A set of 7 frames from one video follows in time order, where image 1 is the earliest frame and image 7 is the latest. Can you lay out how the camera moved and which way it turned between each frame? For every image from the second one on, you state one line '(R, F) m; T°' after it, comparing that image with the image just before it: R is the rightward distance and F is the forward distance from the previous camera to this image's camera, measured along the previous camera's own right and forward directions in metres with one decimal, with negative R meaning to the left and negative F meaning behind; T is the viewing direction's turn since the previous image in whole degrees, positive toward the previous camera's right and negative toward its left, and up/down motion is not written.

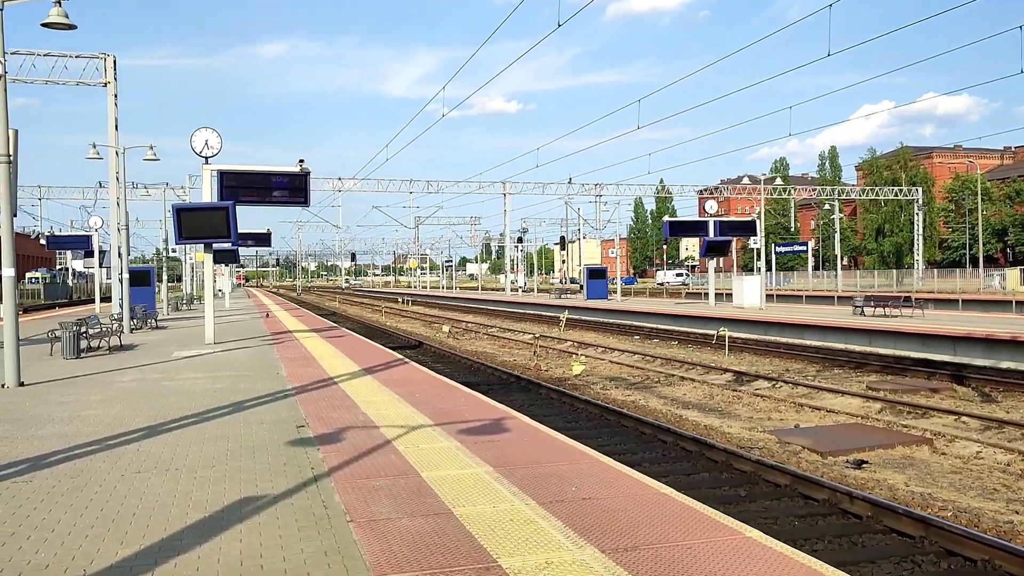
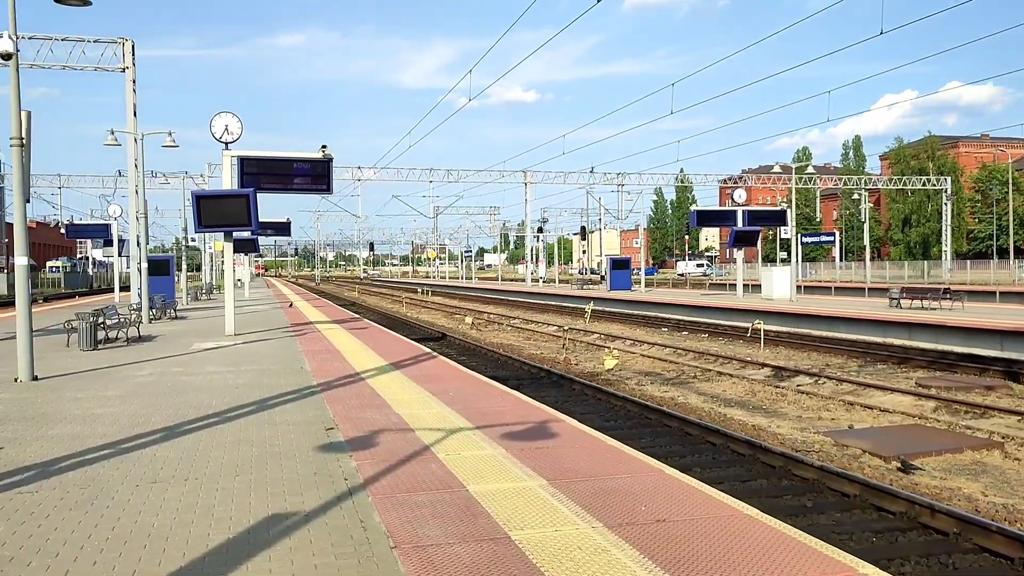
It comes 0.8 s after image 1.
(-0.3, +0.7) m; -1°
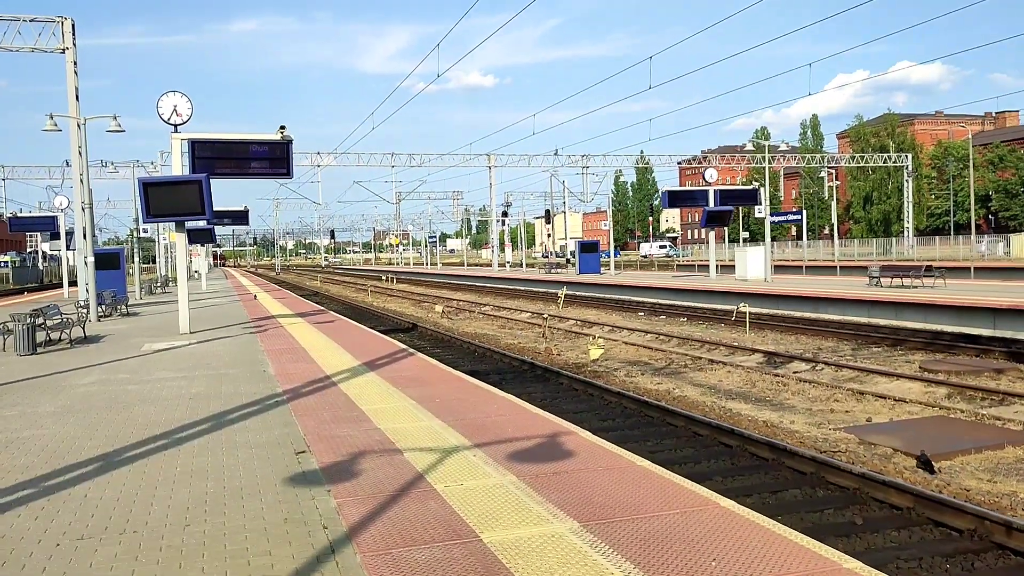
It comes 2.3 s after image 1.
(-0.3, +1.2) m; +2°
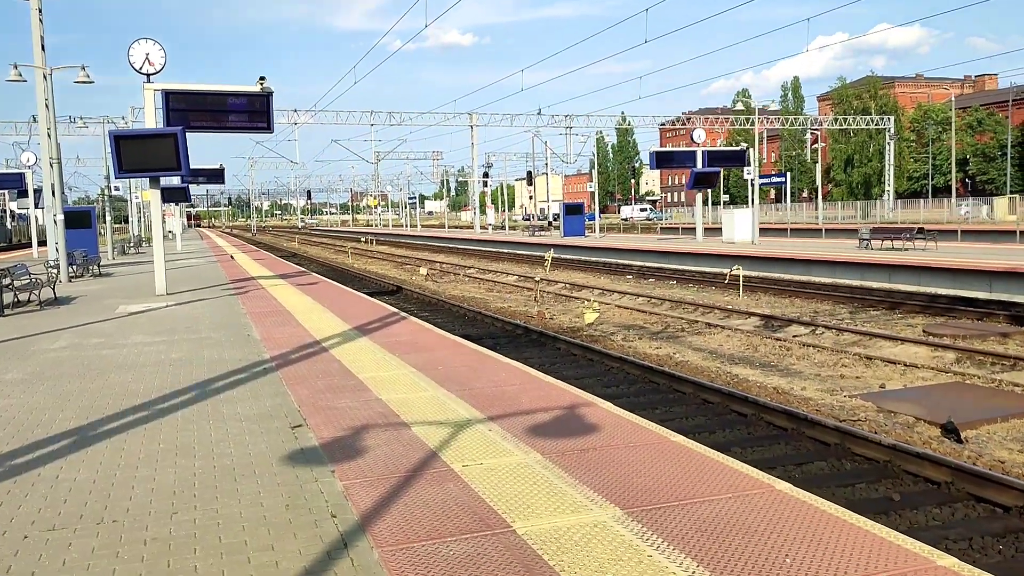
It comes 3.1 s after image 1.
(-0.3, +0.6) m; +1°
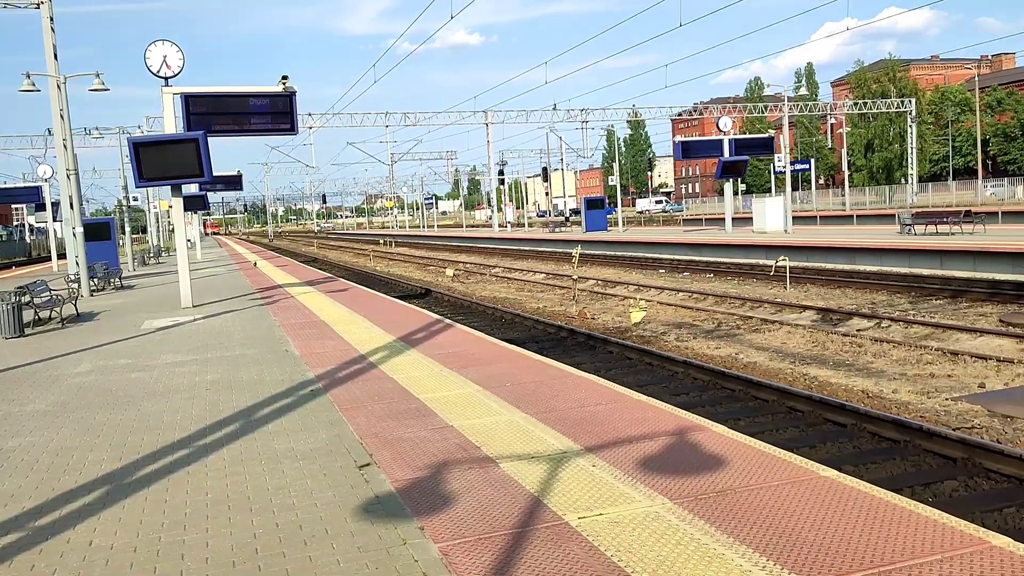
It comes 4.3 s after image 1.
(-0.5, +0.9) m; -1°
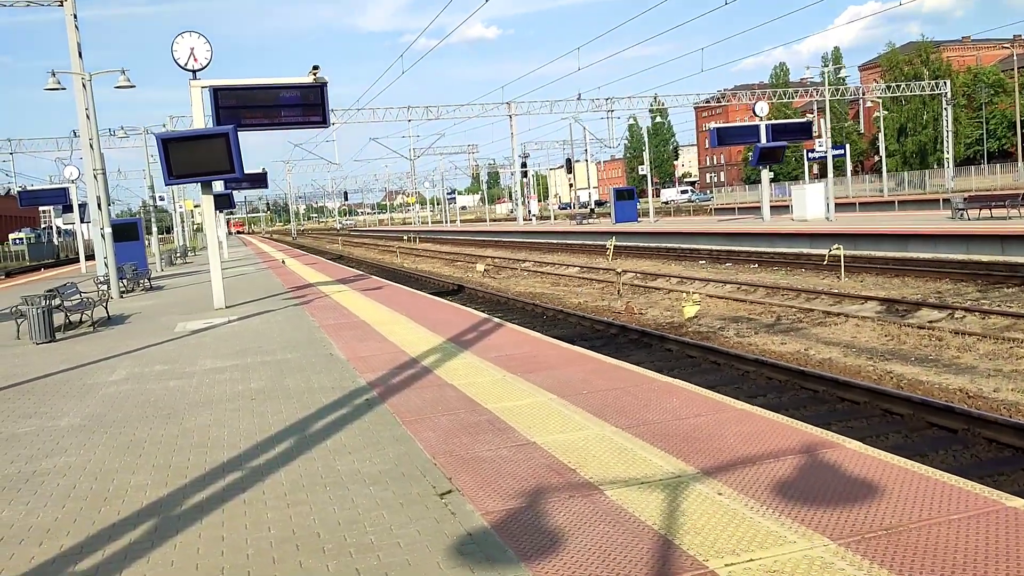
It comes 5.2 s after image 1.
(-0.4, +0.8) m; -1°
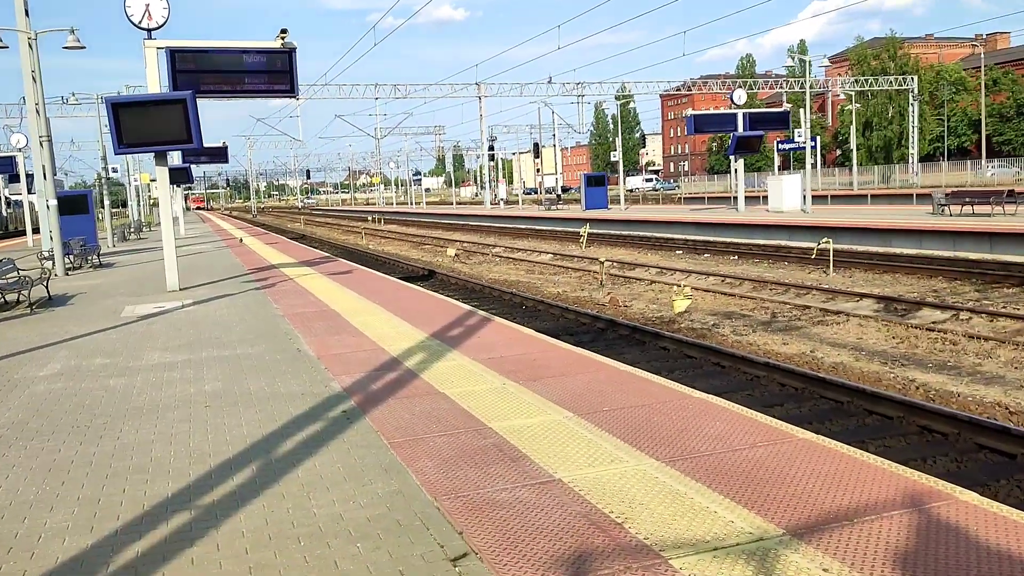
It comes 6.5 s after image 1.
(-0.3, +1.1) m; +3°
